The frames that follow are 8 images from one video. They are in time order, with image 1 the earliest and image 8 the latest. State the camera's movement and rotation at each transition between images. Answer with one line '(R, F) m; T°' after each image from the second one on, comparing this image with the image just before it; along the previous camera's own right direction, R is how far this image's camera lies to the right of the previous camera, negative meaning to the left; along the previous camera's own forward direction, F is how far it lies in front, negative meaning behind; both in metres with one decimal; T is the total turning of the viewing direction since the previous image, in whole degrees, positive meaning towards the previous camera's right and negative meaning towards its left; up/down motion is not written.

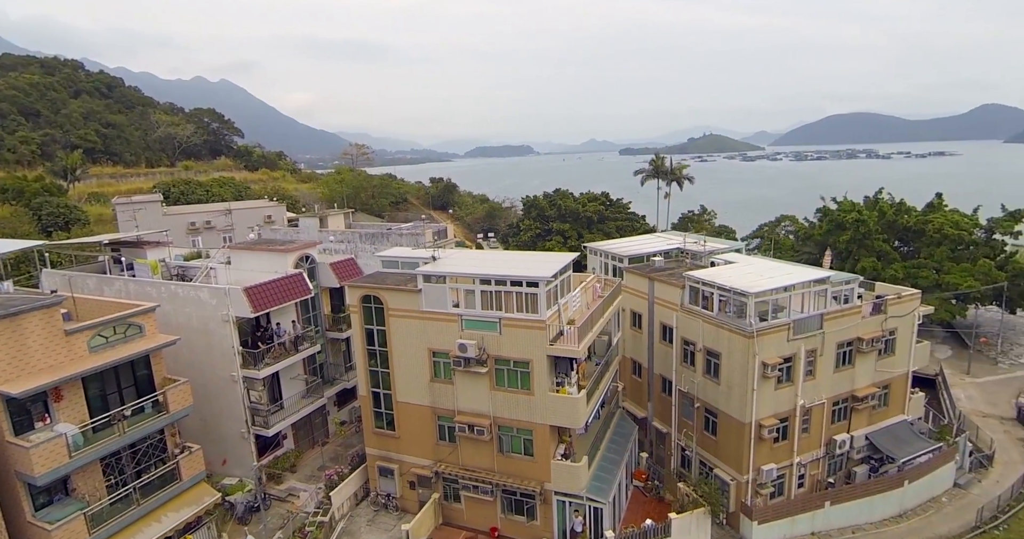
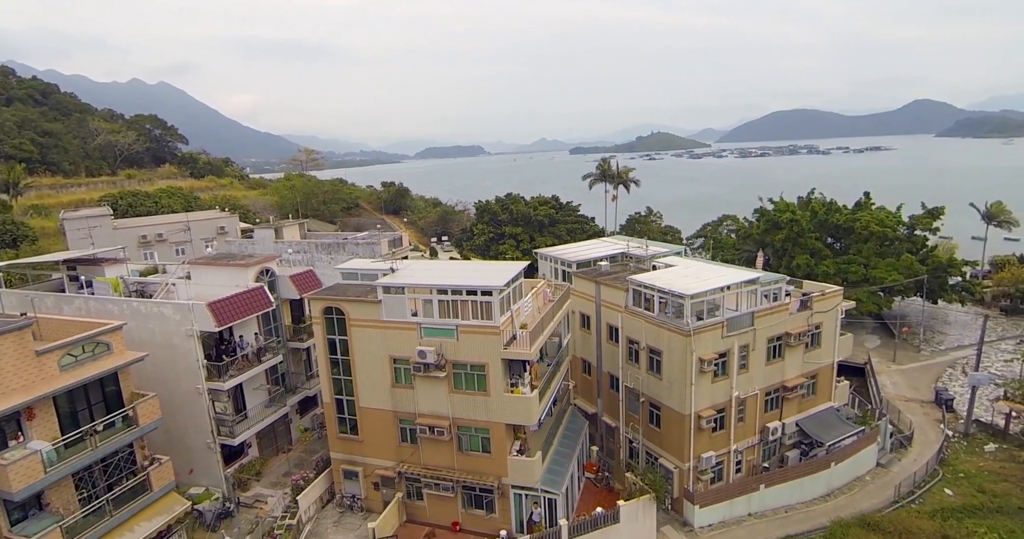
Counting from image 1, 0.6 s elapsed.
(+0.2, -1.0) m; +4°
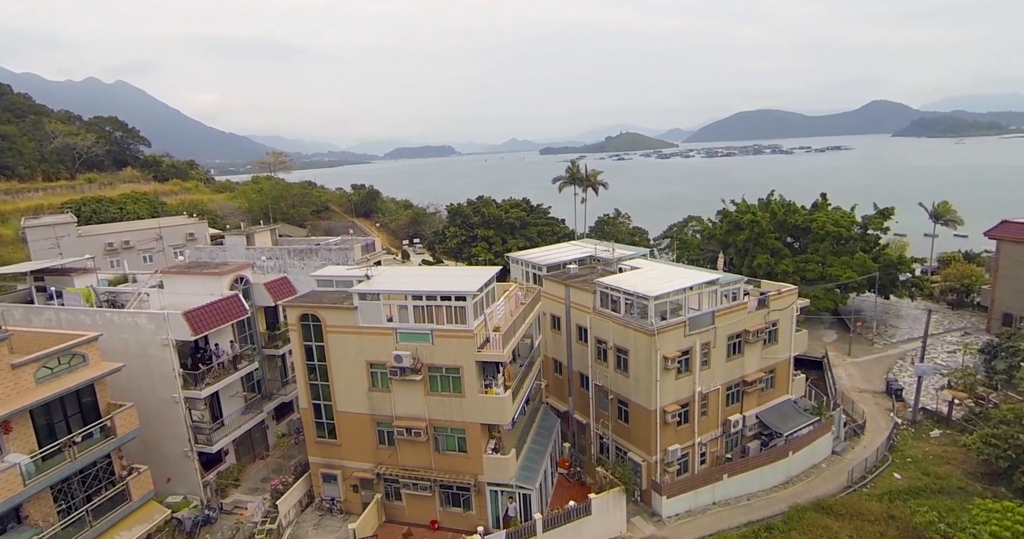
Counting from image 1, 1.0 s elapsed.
(0.0, -0.6) m; +3°
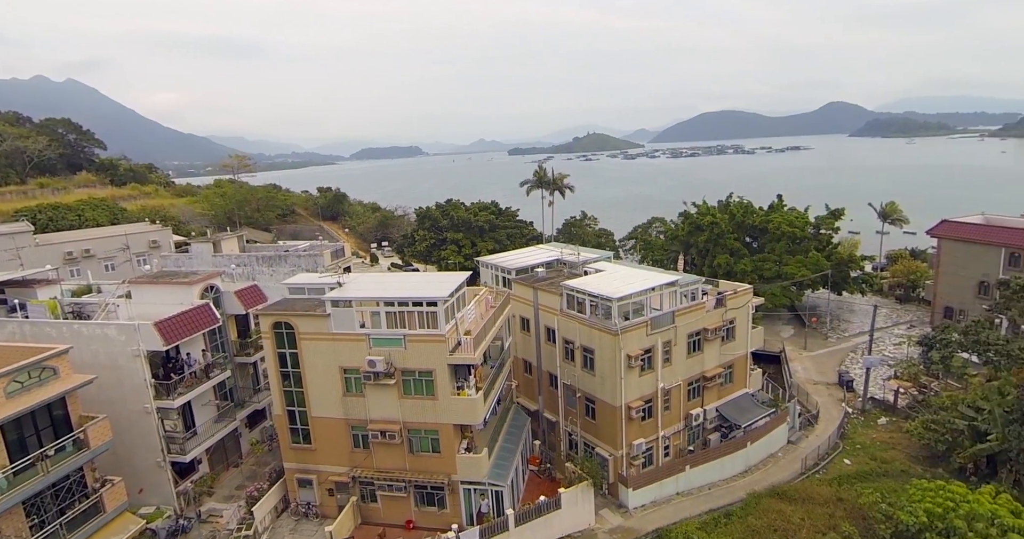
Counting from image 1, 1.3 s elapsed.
(0.0, -0.6) m; +3°
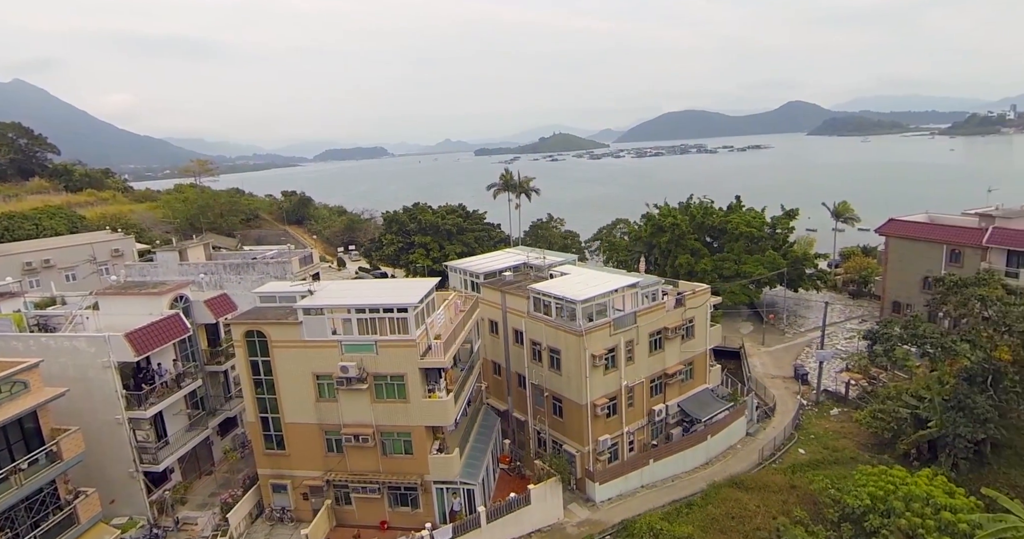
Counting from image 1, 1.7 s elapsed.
(+0.1, -0.6) m; +3°
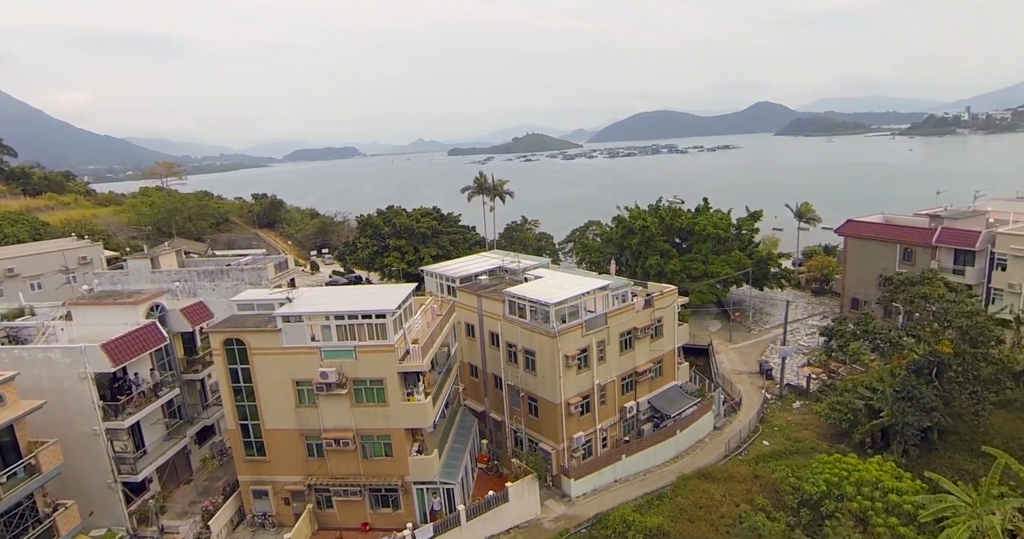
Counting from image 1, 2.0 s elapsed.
(-0.1, -0.6) m; +3°
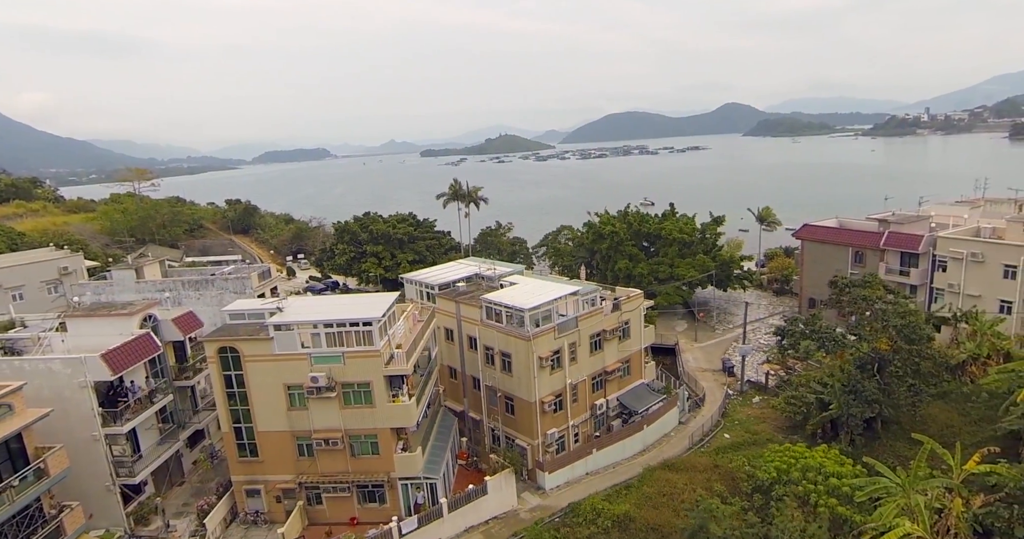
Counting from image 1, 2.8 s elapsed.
(0.0, -1.4) m; +2°
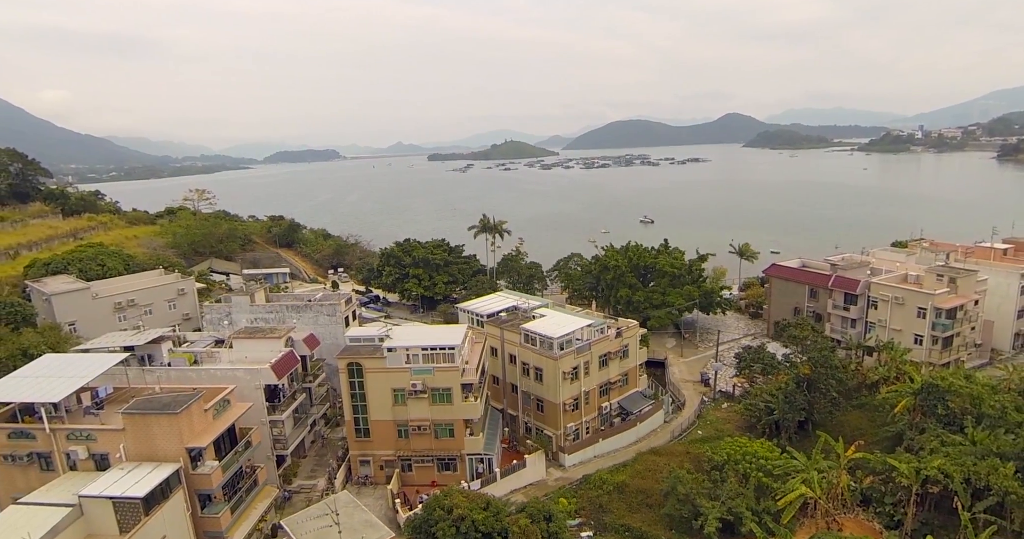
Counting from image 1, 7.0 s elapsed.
(-1.8, -8.6) m; 0°
